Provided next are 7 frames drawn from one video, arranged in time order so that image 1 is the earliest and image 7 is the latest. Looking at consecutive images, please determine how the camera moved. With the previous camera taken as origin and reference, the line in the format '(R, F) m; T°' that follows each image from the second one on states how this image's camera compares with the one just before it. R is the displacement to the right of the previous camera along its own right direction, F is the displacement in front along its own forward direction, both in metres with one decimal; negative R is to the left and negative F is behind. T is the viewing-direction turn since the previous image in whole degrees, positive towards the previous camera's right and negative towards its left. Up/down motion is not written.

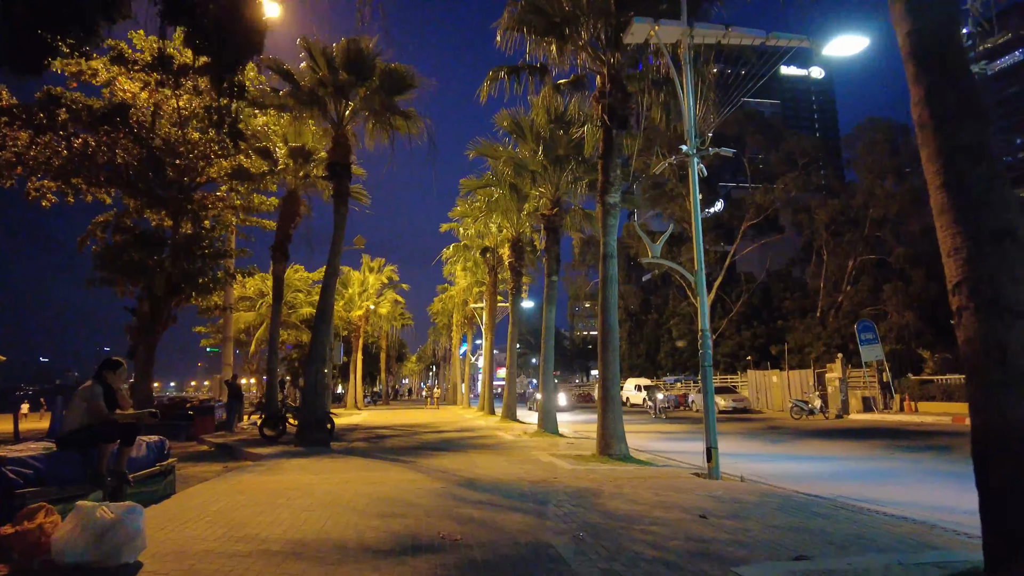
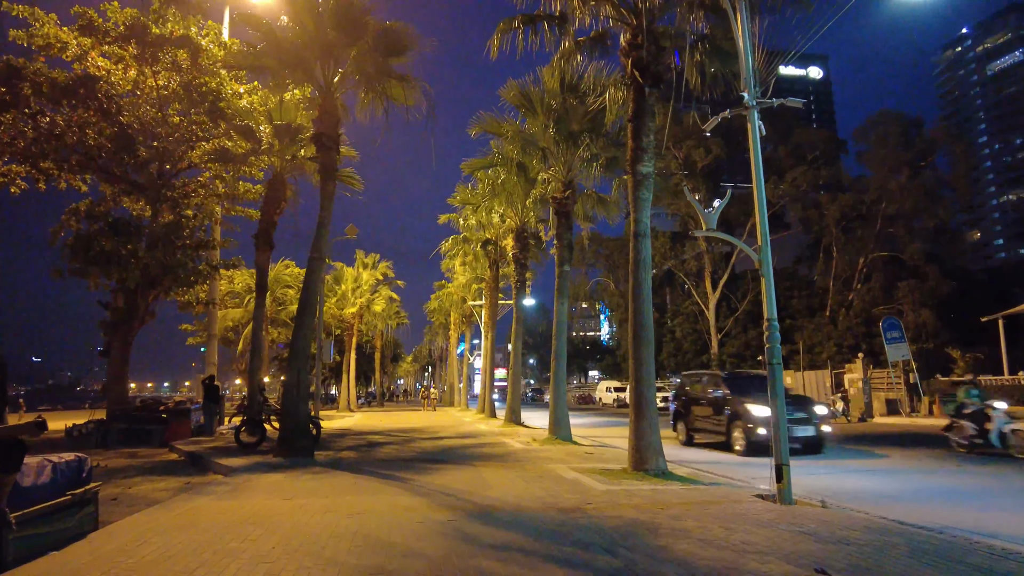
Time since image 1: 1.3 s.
(-0.3, +1.9) m; 0°
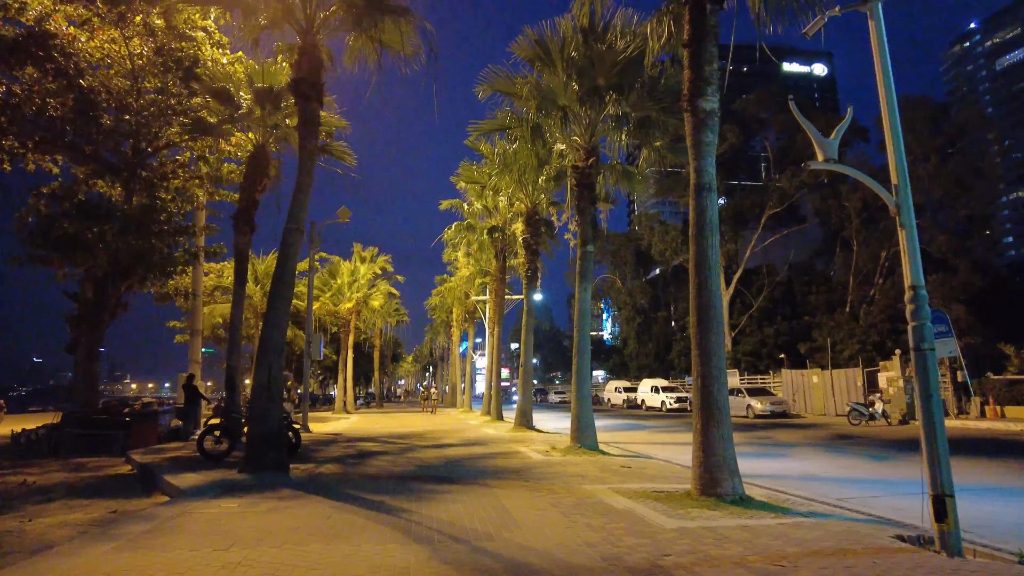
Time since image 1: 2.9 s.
(-0.3, +2.4) m; 0°
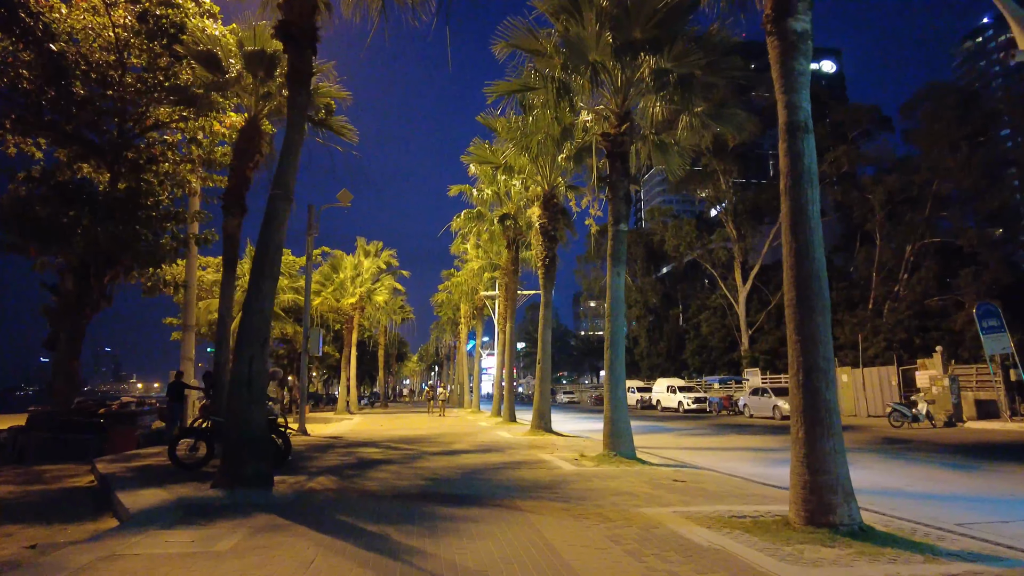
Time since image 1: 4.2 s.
(-0.3, +1.9) m; 0°
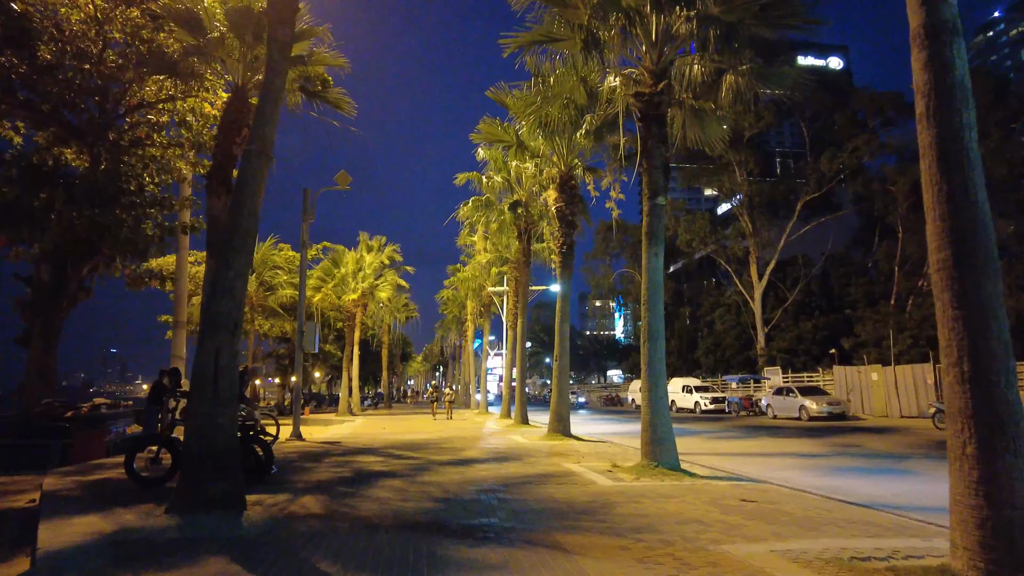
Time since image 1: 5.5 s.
(-0.2, +1.8) m; 0°
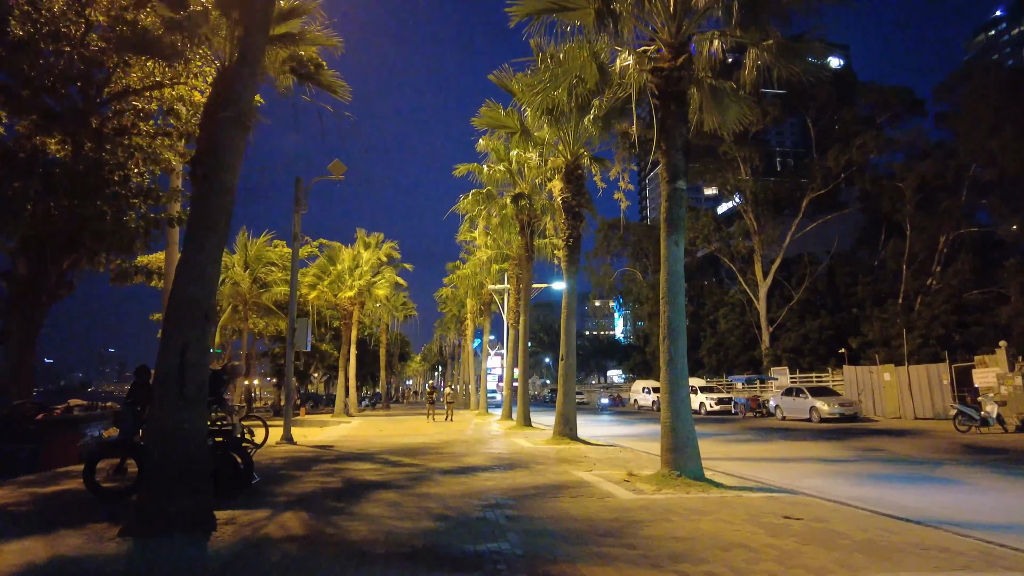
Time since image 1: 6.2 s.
(-0.1, +1.0) m; 0°
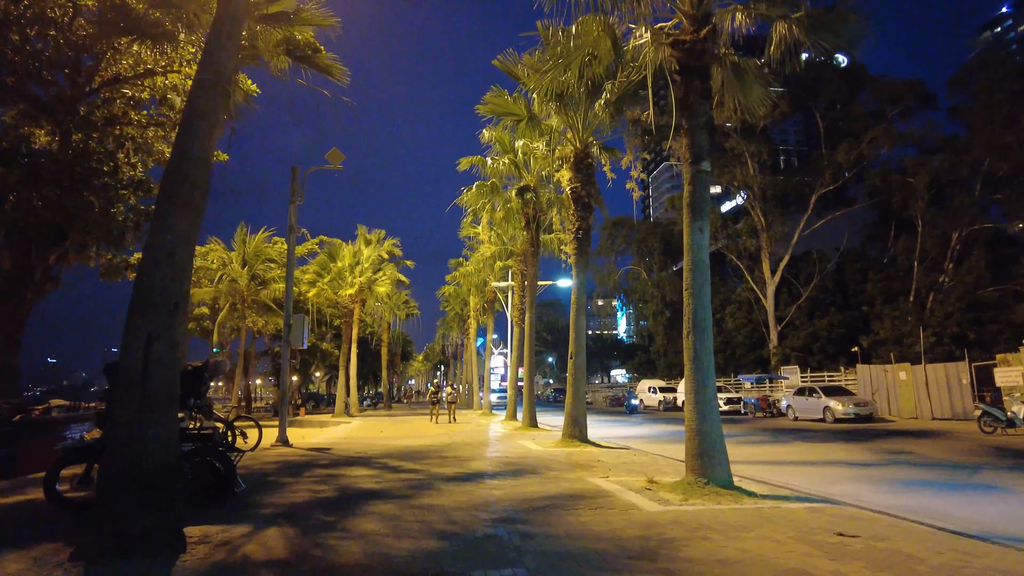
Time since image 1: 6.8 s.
(-0.1, +0.8) m; 0°
